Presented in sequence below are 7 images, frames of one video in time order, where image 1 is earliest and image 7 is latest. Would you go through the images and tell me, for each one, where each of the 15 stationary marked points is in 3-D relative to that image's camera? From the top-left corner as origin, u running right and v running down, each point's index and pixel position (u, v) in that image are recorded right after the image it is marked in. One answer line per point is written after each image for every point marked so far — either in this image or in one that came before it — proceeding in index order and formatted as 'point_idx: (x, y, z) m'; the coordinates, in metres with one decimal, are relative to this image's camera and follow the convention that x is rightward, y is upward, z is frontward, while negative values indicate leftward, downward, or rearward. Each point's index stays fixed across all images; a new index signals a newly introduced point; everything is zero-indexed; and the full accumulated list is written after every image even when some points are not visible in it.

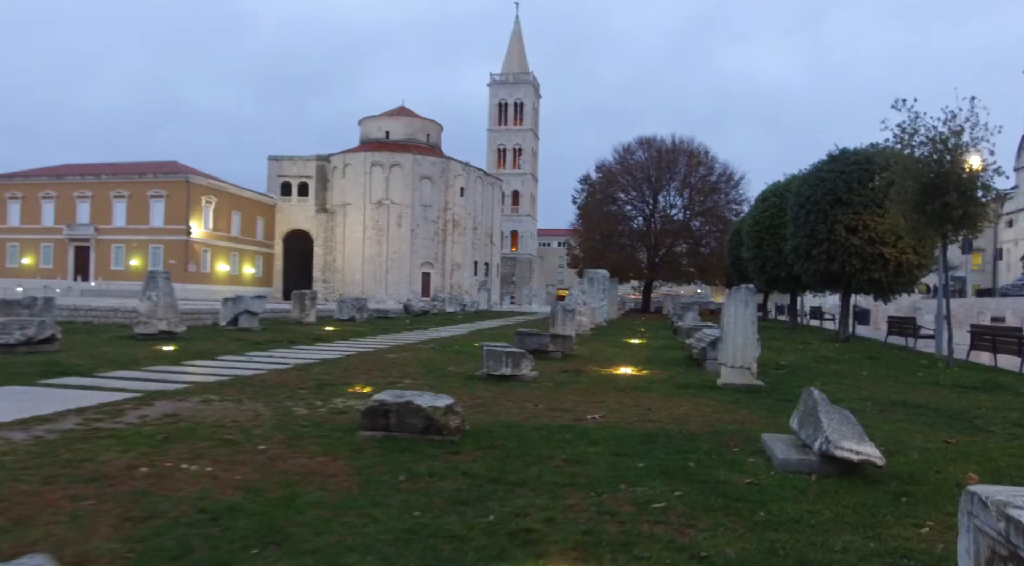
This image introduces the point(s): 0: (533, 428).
0: (+0.2, -1.3, +6.3) m
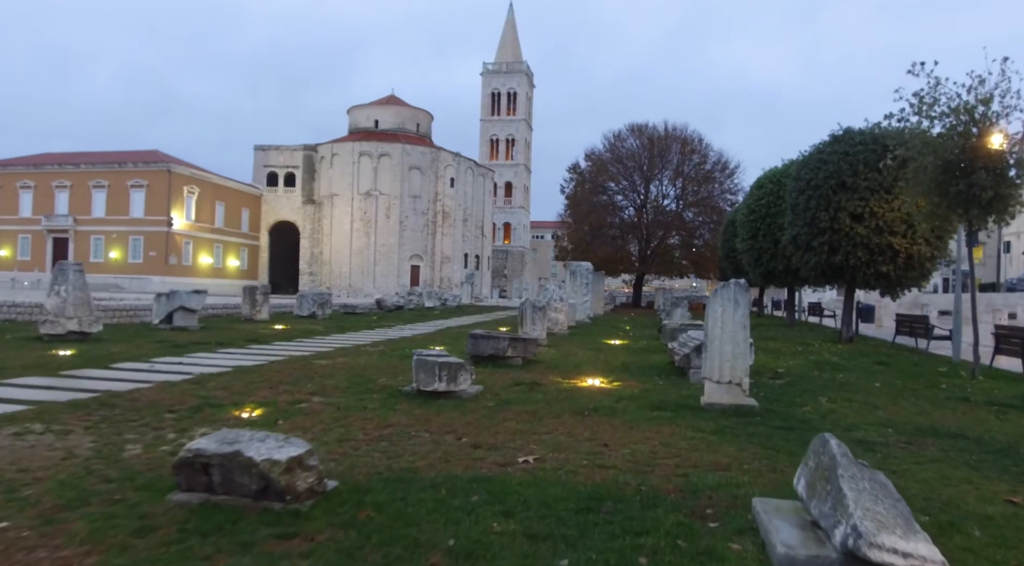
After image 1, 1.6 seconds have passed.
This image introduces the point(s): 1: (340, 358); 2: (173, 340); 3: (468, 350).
0: (-0.5, -1.2, +4.5) m
1: (-2.7, -1.2, +11.4) m
2: (-6.4, -1.1, +13.7) m
3: (-0.7, -1.0, +10.9) m
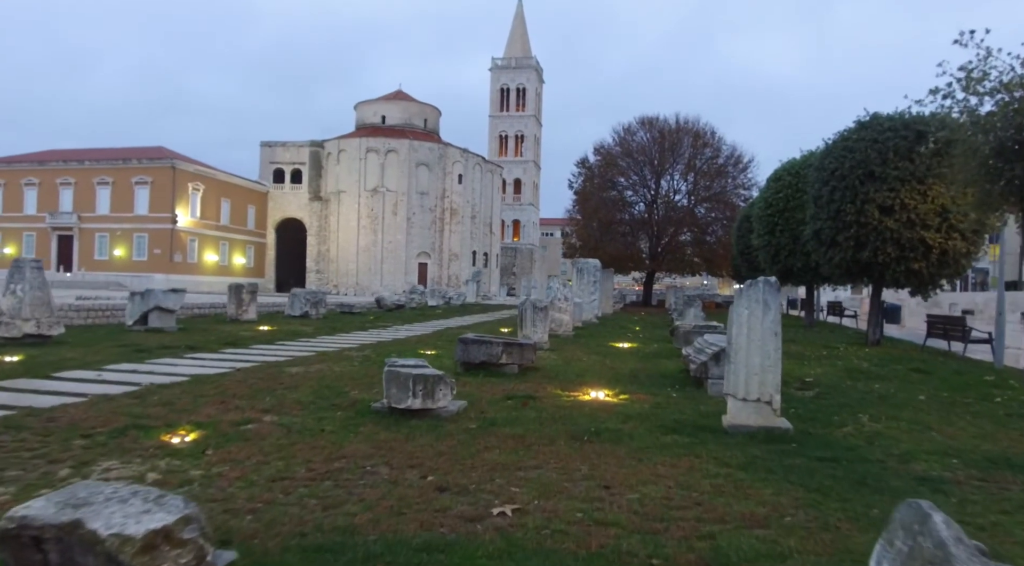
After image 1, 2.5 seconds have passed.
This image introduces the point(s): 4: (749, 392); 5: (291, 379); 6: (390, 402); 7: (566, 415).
0: (-0.7, -1.2, +3.3) m
1: (-2.7, -1.2, +10.2) m
2: (-6.4, -1.0, +12.6) m
3: (-0.7, -1.0, +9.7) m
4: (+2.1, -0.9, +6.3) m
5: (-2.7, -1.2, +8.7) m
6: (-1.1, -1.1, +6.7) m
7: (+0.5, -1.3, +6.9) m
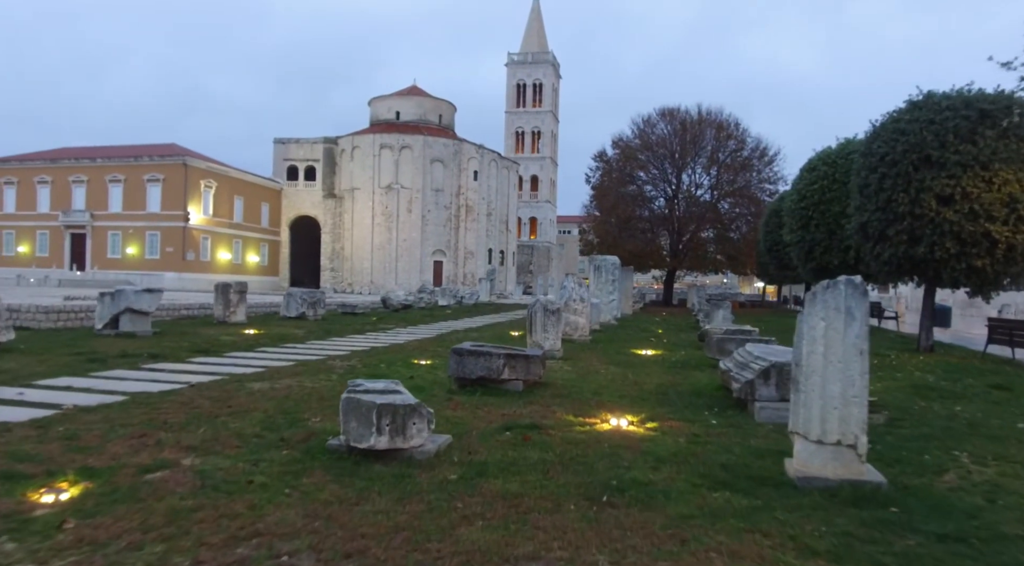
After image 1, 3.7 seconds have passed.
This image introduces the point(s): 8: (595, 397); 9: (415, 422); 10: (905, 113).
0: (-0.8, -1.3, +1.8) m
1: (-2.7, -1.2, +8.7) m
2: (-6.3, -1.0, +11.2) m
3: (-0.7, -1.0, +8.2) m
4: (+2.0, -1.0, +4.7) m
5: (-2.7, -1.2, +7.2) m
6: (-1.2, -1.1, +5.1) m
7: (+0.5, -1.3, +5.3) m
8: (+0.9, -1.3, +8.0) m
9: (-0.7, -1.0, +5.1) m
10: (+7.9, +3.4, +14.6) m
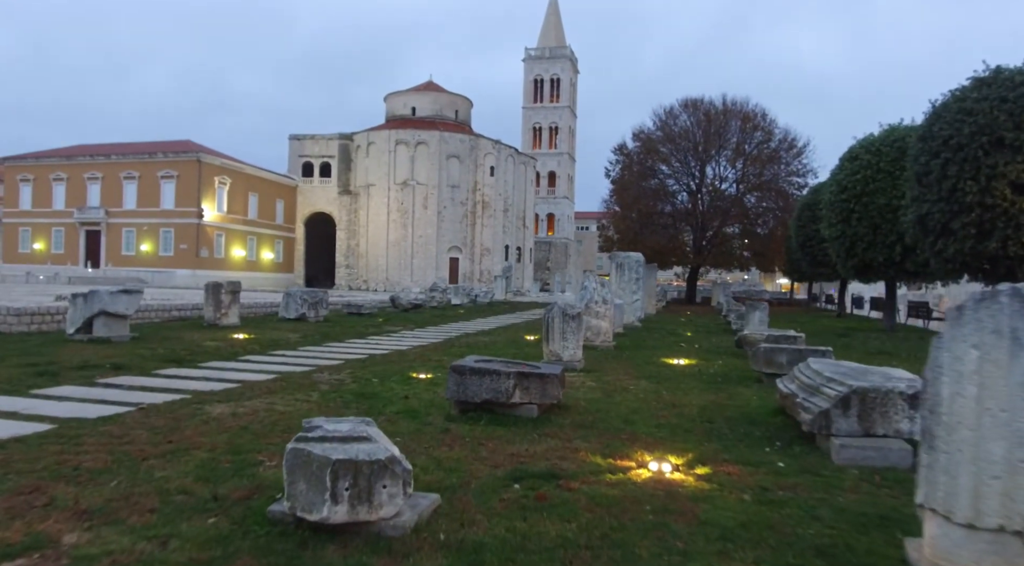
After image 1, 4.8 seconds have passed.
0: (-0.8, -1.3, +0.4) m
1: (-2.5, -1.2, +7.3) m
2: (-6.1, -1.1, +9.9) m
3: (-0.6, -1.0, +6.7) m
4: (+2.1, -1.0, +3.2) m
5: (-2.6, -1.2, +5.8) m
6: (-1.1, -1.1, +3.7) m
7: (+0.5, -1.3, +3.8) m
8: (+1.0, -1.3, +6.5) m
9: (-0.6, -1.0, +3.7) m
10: (+8.2, +3.4, +12.9) m
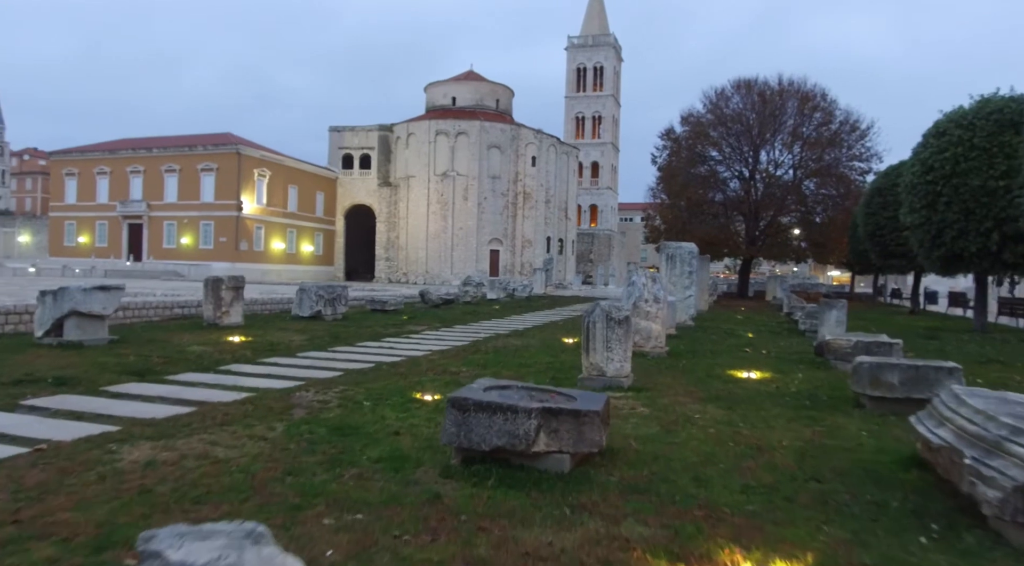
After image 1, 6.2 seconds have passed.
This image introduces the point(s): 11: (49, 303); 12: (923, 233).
0: (-1.1, -1.4, -1.5) m
1: (-2.4, -1.2, +5.5) m
2: (-5.8, -1.0, +8.3) m
3: (-0.4, -1.0, +4.8) m
4: (+2.0, -1.0, +1.1) m
5: (-2.5, -1.2, +4.0) m
6: (-1.1, -1.2, +1.8) m
7: (+0.5, -1.3, +1.8) m
8: (+1.2, -1.3, +4.5) m
9: (-0.7, -1.0, +1.8) m
10: (+8.7, +3.5, +10.4) m
11: (-6.8, -0.3, +10.7) m
12: (+10.3, +1.2, +18.1) m
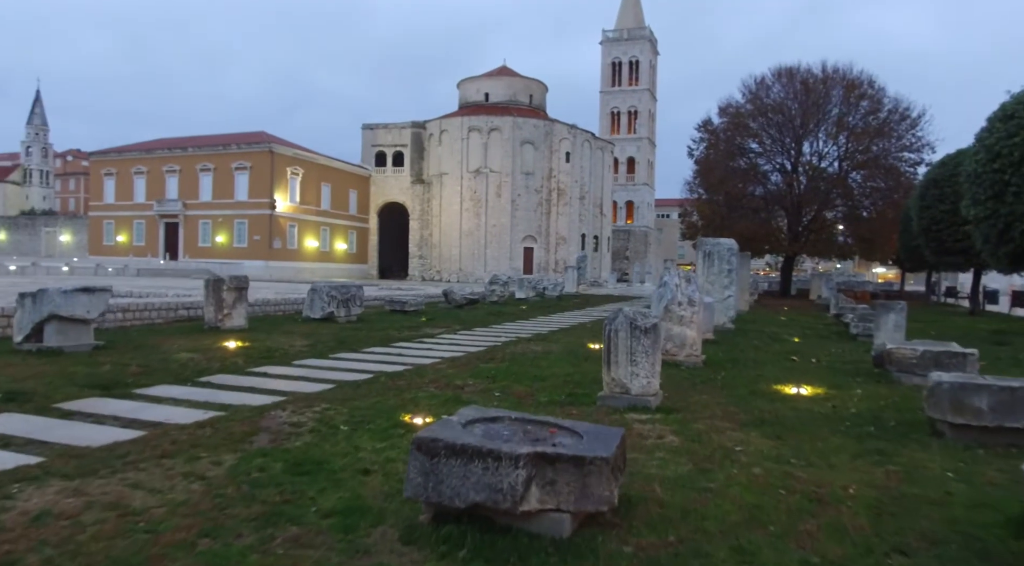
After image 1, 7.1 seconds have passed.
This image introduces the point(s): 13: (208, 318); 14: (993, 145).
0: (-1.5, -1.4, -2.6) m
1: (-2.4, -1.2, +4.5) m
2: (-5.7, -1.0, +7.4) m
3: (-0.5, -1.1, +3.7) m
4: (+1.7, -1.1, -0.1) m
5: (-2.6, -1.2, +3.0) m
6: (-1.4, -1.2, +0.8) m
7: (+0.3, -1.4, +0.7) m
8: (+1.1, -1.3, +3.3) m
9: (-0.9, -1.1, +0.7) m
10: (+8.8, +3.5, +8.8) m
11: (-6.6, -0.3, +10.0) m
12: (+10.9, +1.3, +16.4) m
13: (-5.4, -0.6, +12.9) m
14: (+10.8, +3.1, +16.4) m
